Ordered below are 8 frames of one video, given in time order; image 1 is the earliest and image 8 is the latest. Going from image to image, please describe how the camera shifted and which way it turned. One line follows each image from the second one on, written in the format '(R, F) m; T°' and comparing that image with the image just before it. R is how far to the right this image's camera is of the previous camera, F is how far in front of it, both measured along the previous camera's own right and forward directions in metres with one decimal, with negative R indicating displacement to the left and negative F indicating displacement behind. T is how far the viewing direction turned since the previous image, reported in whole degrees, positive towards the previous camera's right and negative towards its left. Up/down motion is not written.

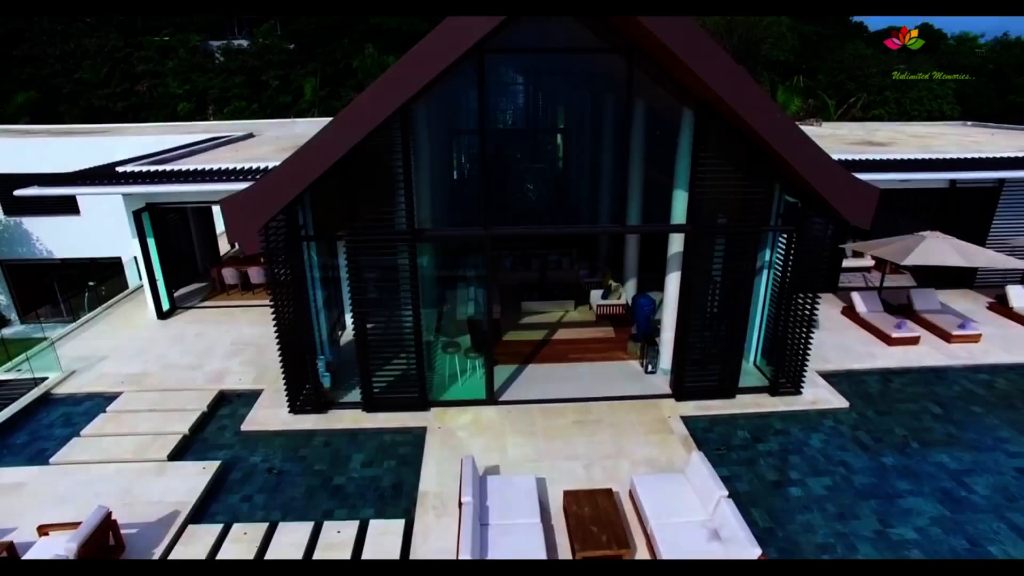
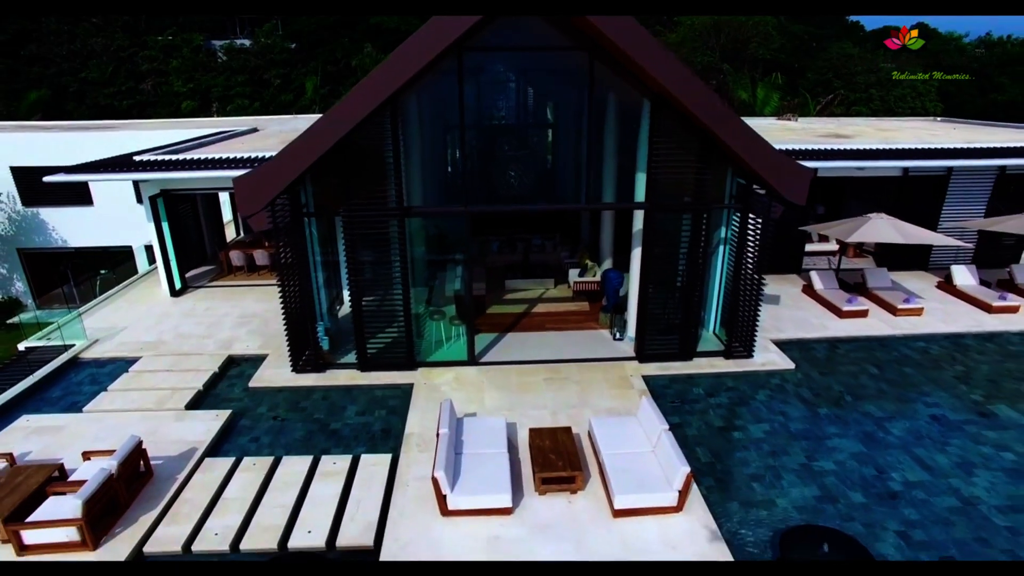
(+0.4, -1.1) m; 0°
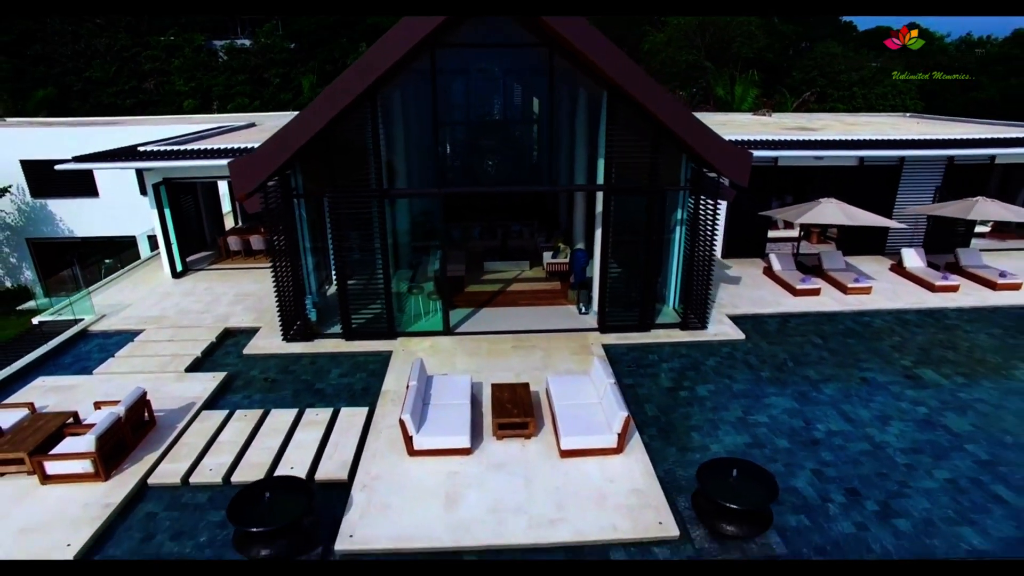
(+0.5, -1.0) m; 0°
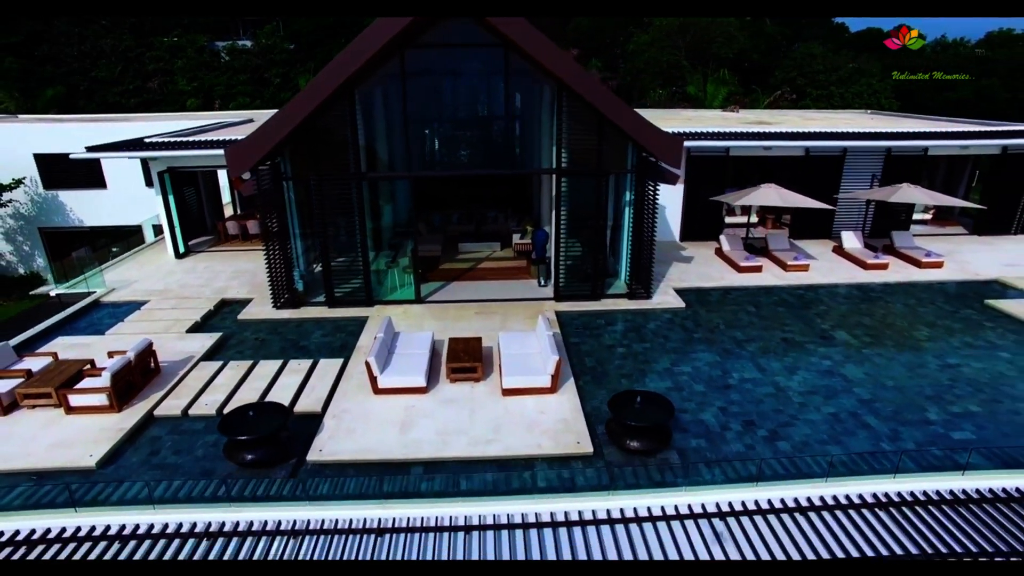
(+0.8, -1.5) m; 0°
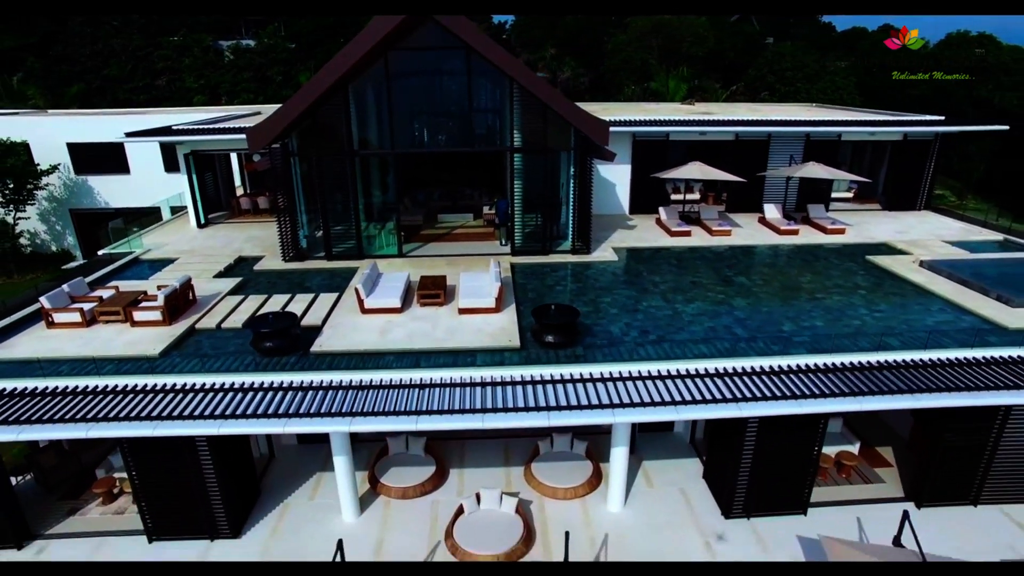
(+0.9, -3.0) m; 0°
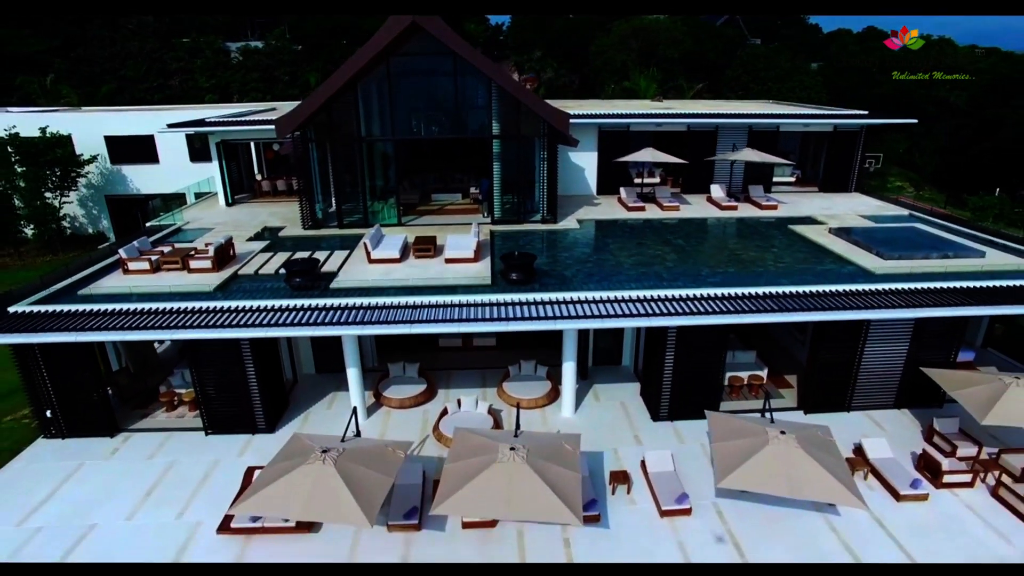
(+0.6, -3.4) m; 0°
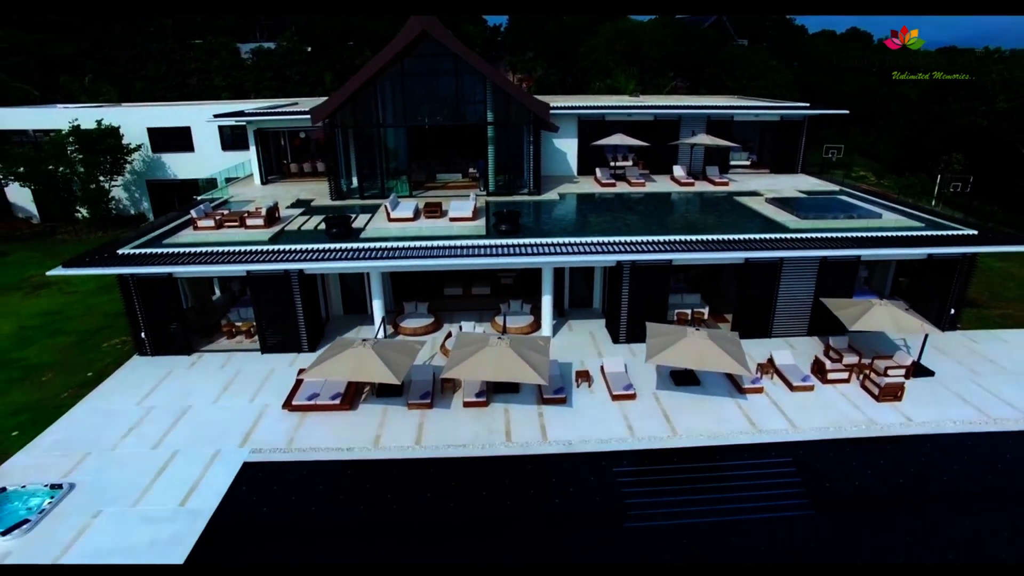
(+0.3, -4.1) m; 0°
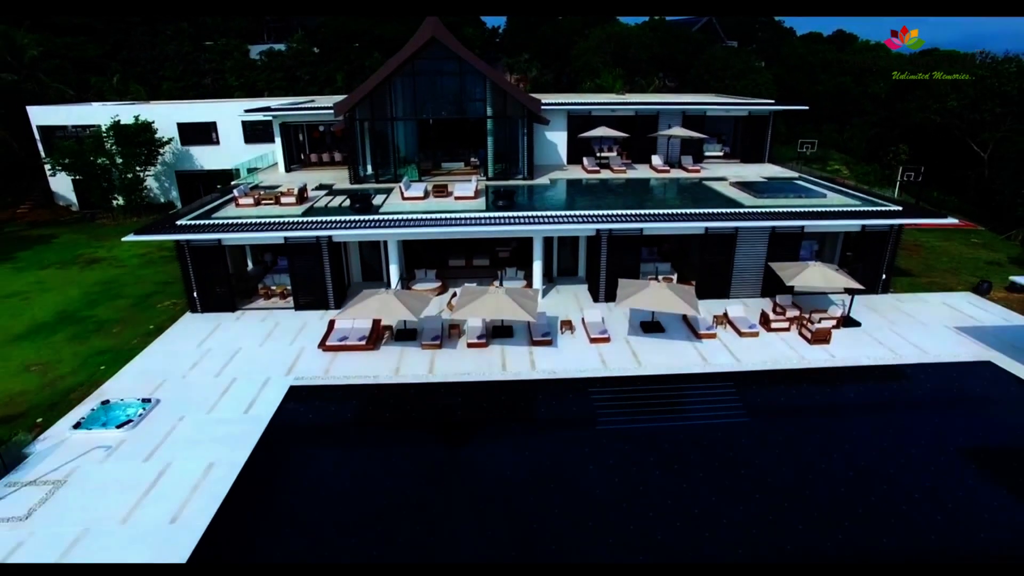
(+0.1, -3.3) m; 0°
